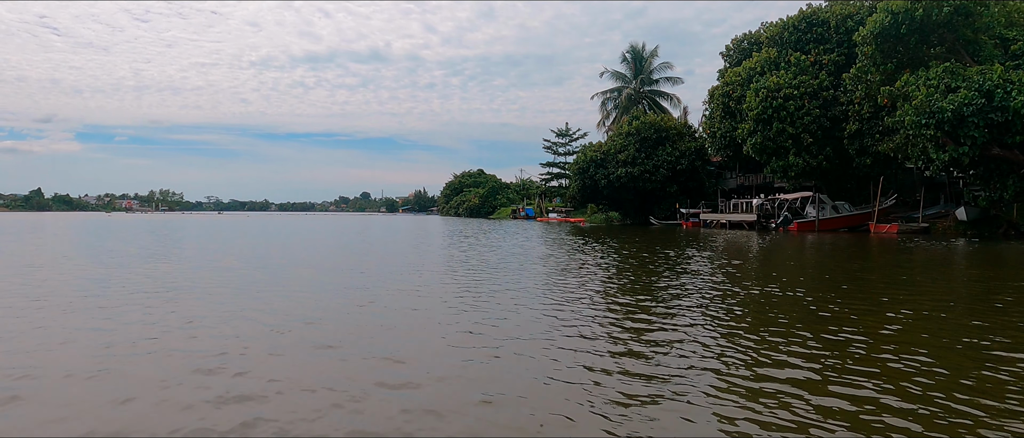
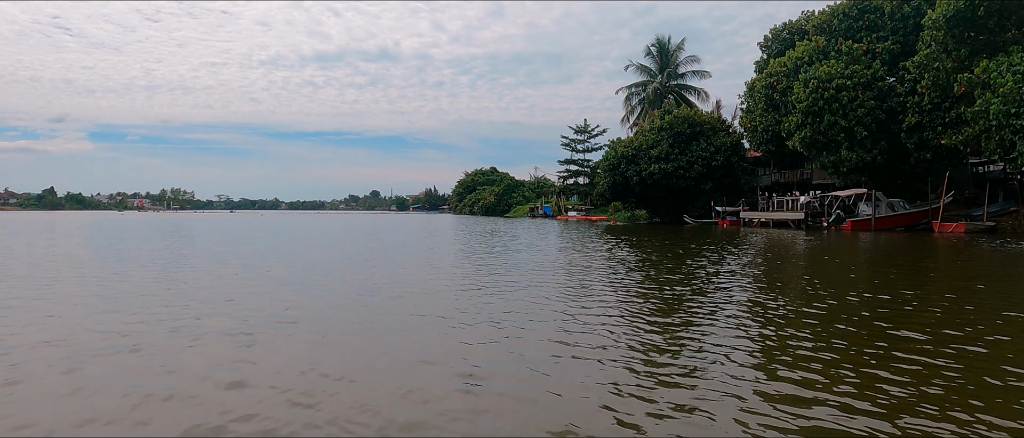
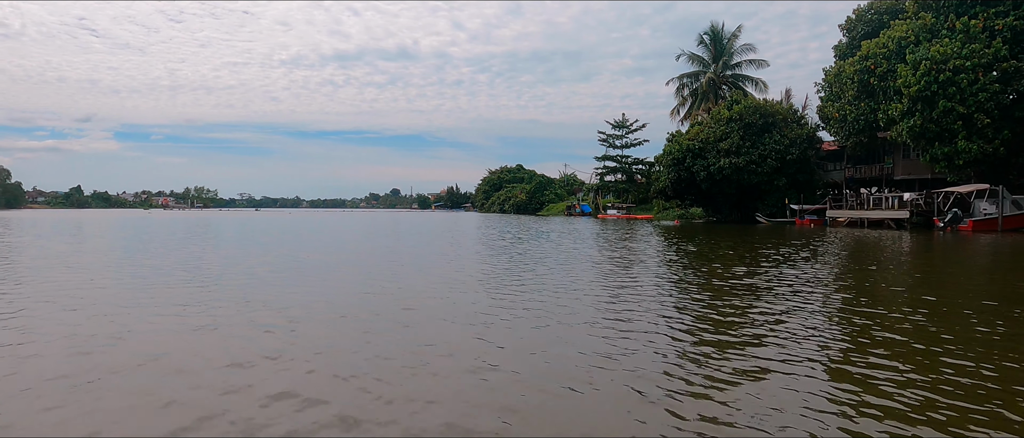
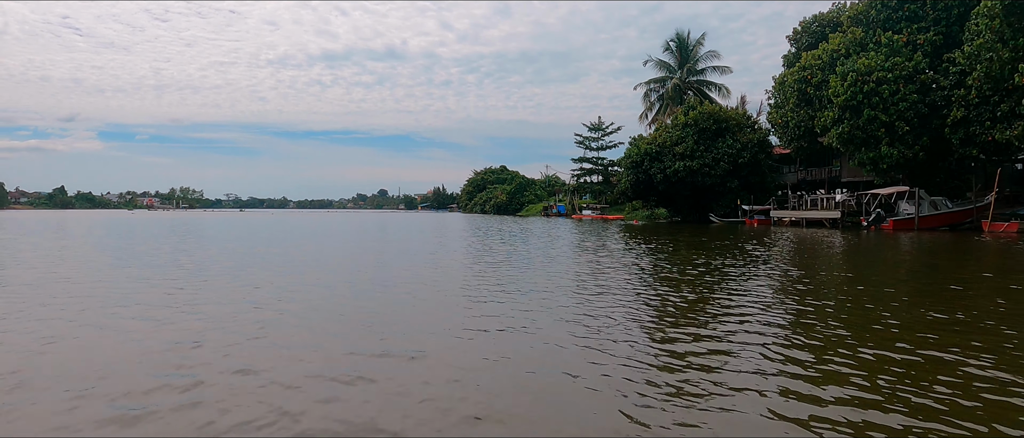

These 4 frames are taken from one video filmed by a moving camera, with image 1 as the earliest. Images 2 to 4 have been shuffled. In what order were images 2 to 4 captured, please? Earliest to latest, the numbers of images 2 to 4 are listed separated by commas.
2, 4, 3
